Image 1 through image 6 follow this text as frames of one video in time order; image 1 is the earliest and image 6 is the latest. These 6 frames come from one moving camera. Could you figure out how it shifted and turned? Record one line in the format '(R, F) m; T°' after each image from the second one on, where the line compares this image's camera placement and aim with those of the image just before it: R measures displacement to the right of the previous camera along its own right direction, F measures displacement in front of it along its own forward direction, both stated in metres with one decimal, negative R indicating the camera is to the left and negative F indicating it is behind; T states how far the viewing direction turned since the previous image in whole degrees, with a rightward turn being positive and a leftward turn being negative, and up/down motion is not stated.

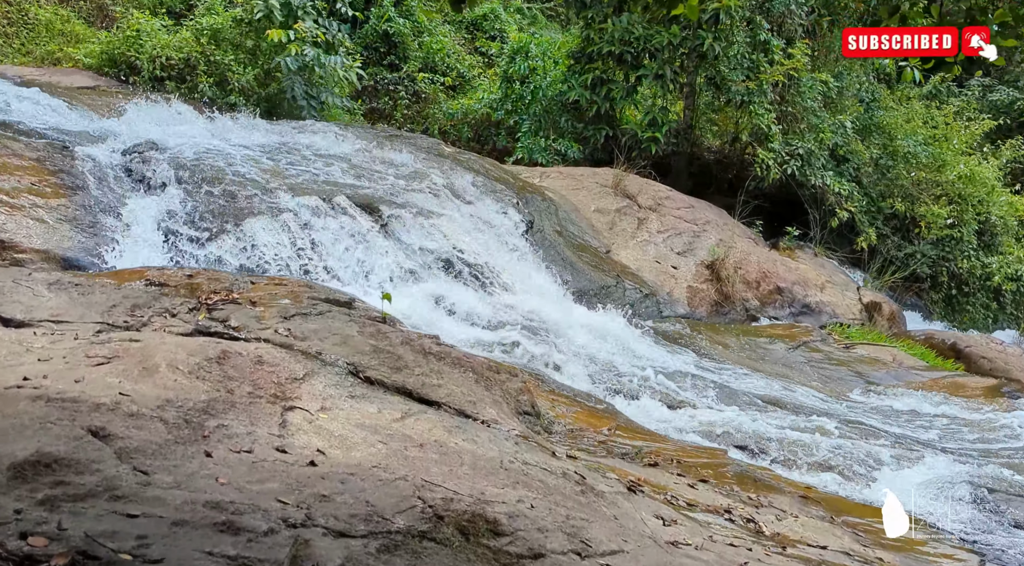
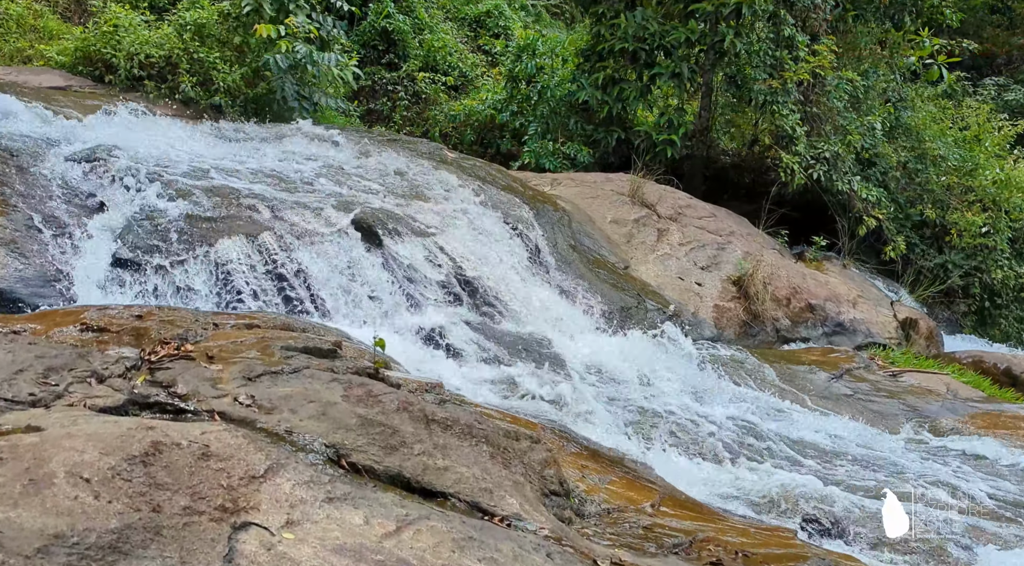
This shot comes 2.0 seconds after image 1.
(-0.1, +1.0) m; 0°
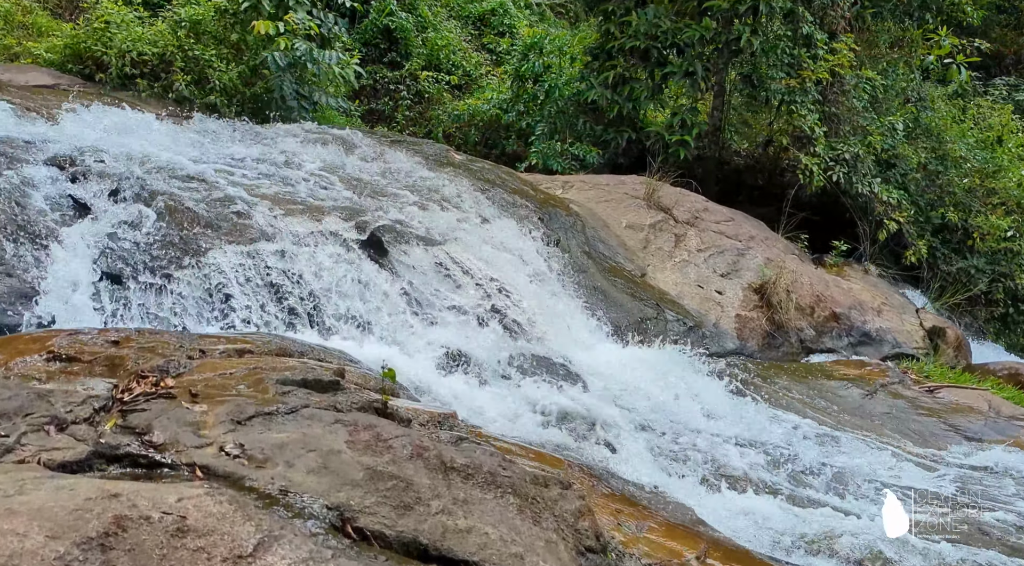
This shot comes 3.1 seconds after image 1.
(-0.1, +0.5) m; 0°
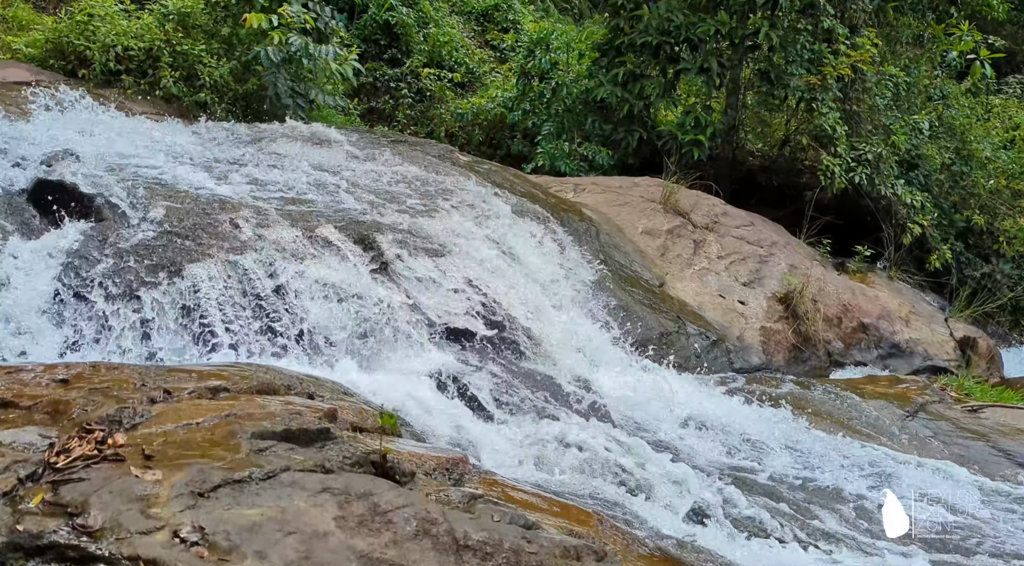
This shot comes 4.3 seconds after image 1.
(-0.1, +0.6) m; 0°
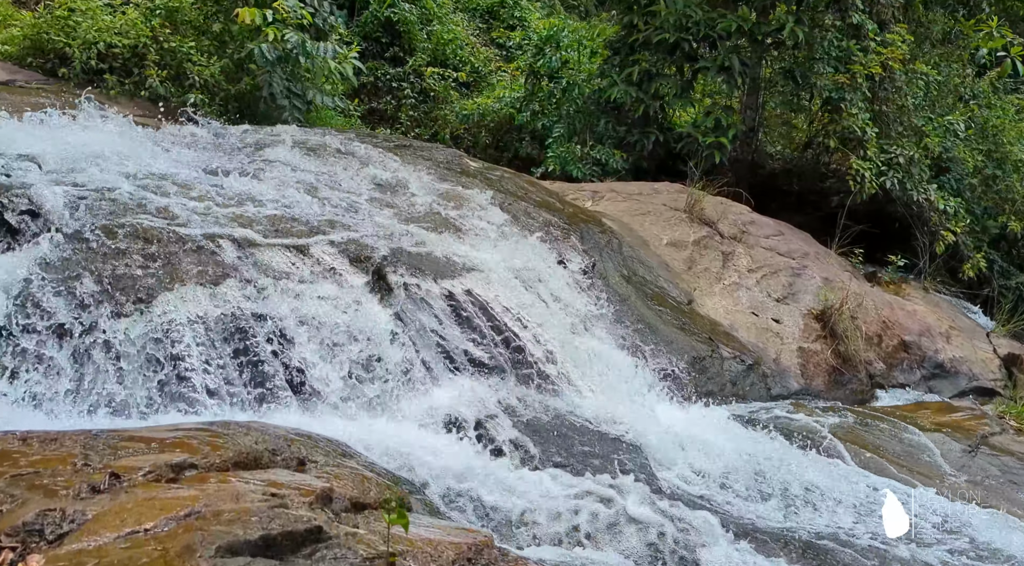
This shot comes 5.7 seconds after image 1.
(-0.1, +0.8) m; 0°
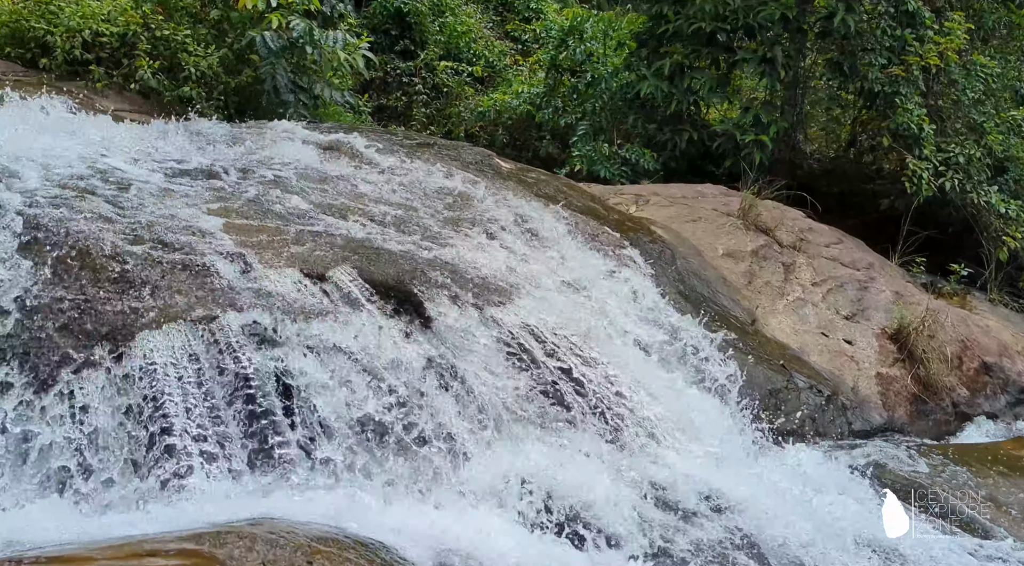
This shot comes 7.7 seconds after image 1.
(-0.3, +1.0) m; 0°
